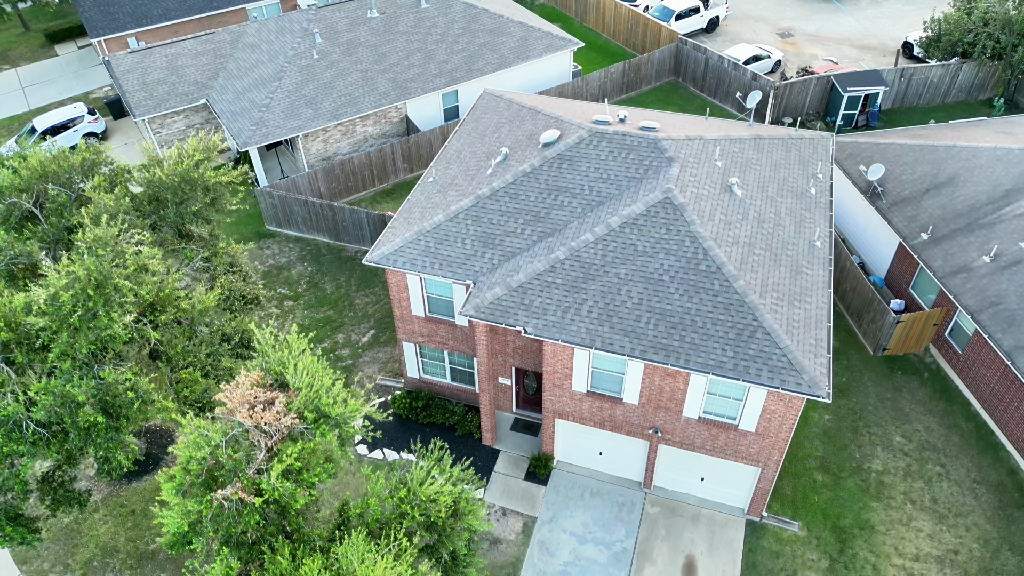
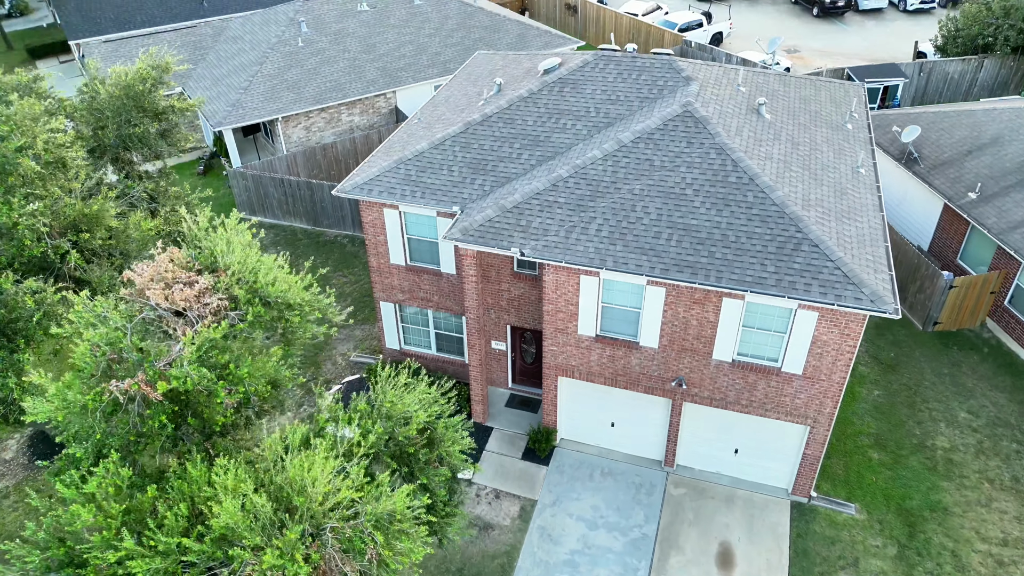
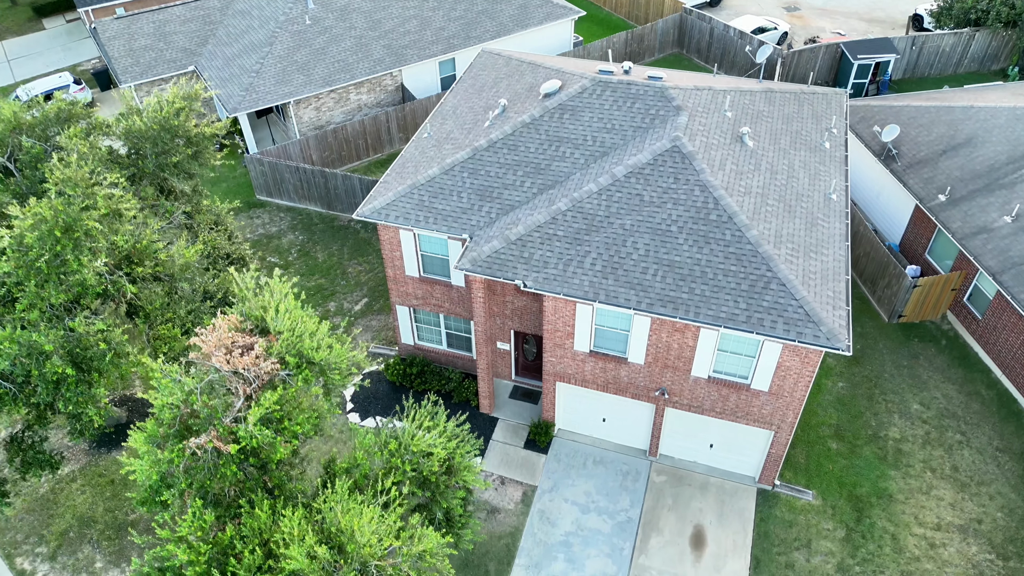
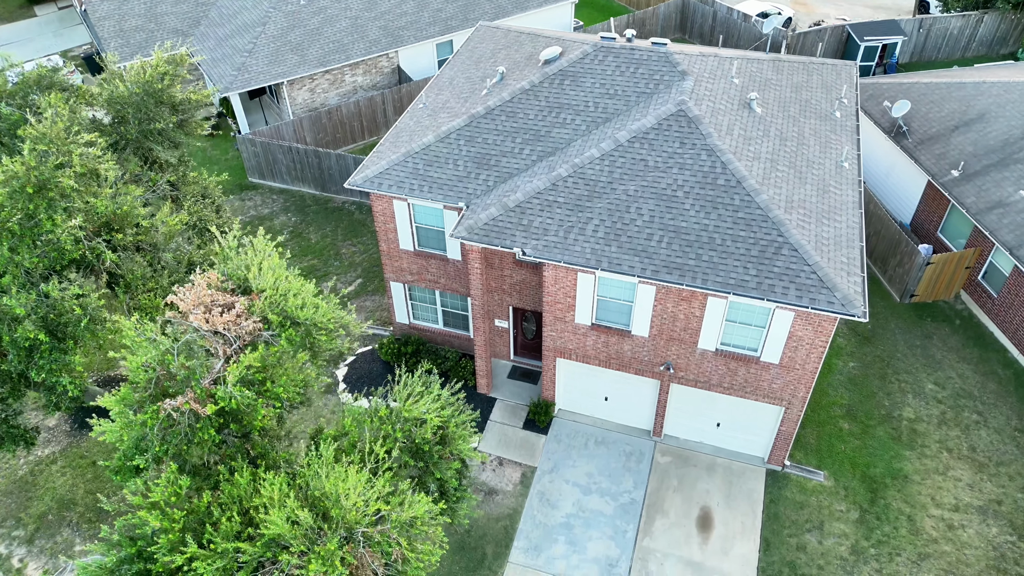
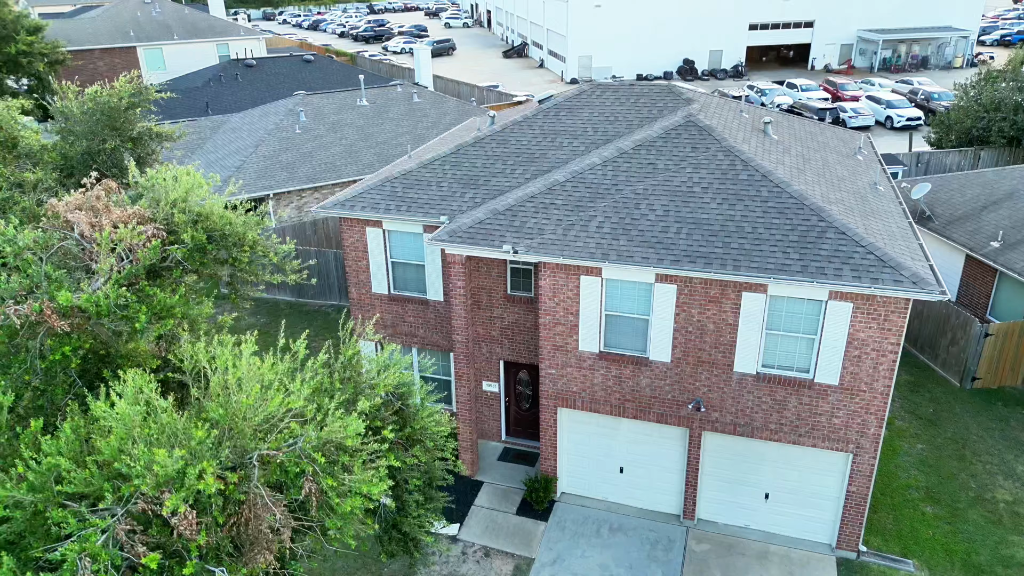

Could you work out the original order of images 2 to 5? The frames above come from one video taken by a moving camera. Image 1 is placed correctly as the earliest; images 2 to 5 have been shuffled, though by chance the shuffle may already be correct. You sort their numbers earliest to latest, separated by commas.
3, 4, 2, 5
